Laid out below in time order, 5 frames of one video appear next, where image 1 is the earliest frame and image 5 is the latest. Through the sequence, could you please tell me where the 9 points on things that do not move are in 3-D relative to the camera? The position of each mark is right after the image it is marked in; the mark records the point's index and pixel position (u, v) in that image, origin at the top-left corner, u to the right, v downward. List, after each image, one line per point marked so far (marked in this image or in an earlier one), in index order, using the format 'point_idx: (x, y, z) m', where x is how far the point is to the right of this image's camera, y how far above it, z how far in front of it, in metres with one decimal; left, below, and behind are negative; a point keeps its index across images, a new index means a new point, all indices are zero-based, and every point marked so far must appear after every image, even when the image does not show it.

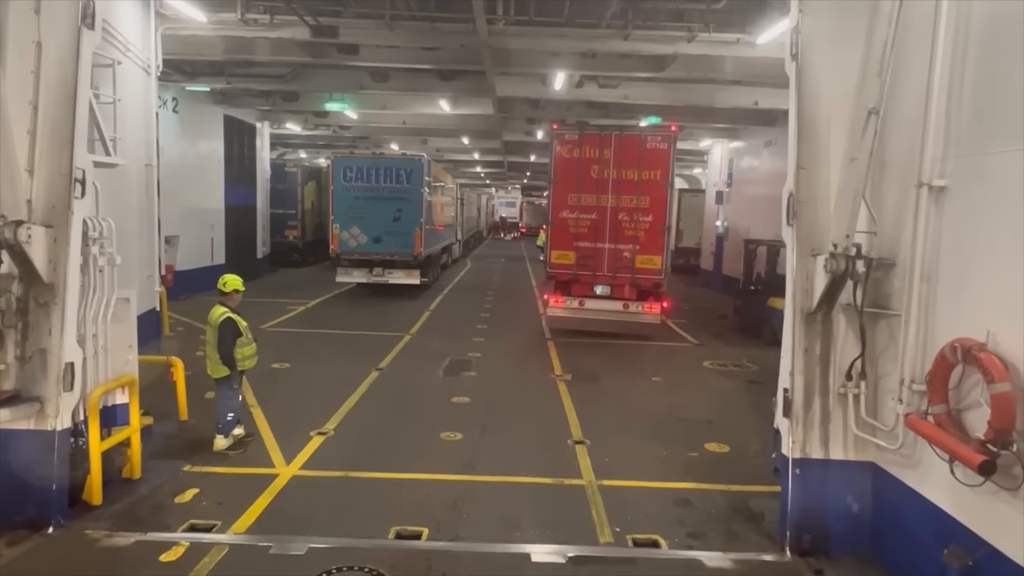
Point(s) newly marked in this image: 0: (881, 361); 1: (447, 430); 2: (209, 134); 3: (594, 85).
0: (+2.7, -0.5, +4.9) m
1: (-0.8, -1.6, +7.7) m
2: (-8.5, +4.3, +18.7) m
3: (+2.0, +4.9, +16.0) m
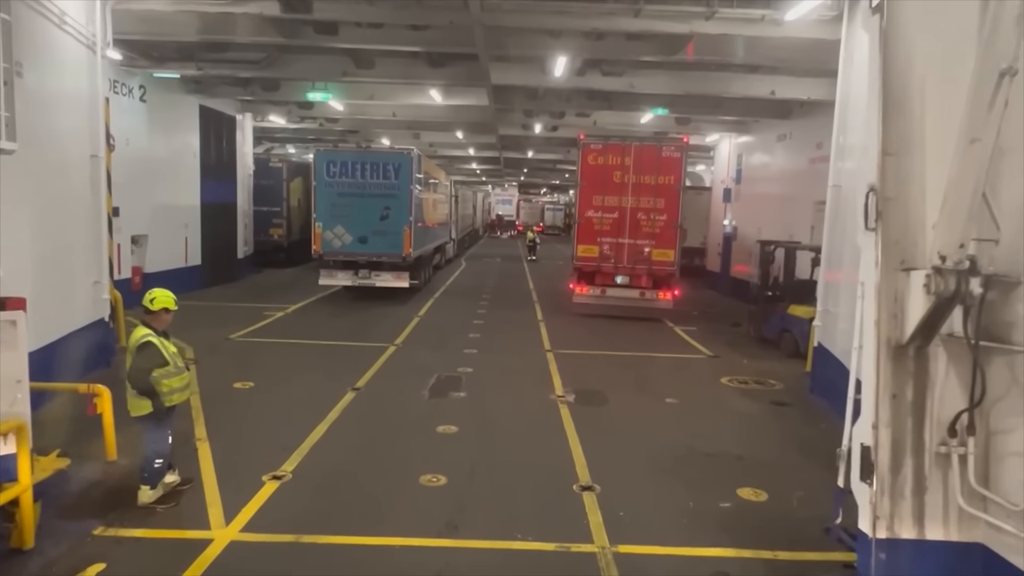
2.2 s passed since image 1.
0: (+2.6, -0.7, +3.6) m
1: (-0.8, -1.8, +6.5) m
2: (-8.6, +4.2, +17.4) m
3: (+1.9, +4.8, +14.8) m
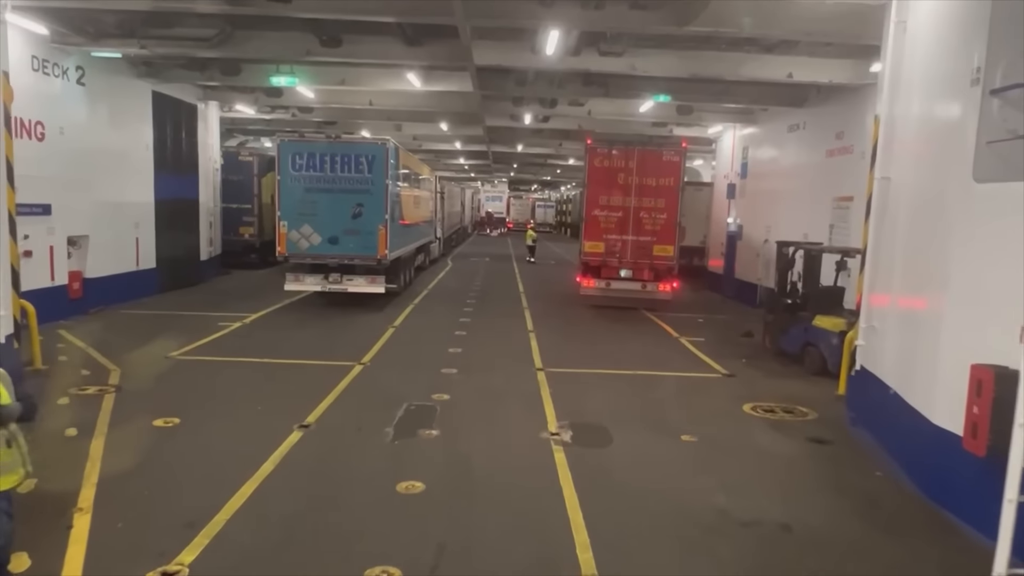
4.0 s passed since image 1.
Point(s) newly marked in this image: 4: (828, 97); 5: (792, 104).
0: (+2.5, -0.8, +2.0) m
1: (-1.0, -1.9, +4.9) m
2: (-8.9, +4.1, +15.6) m
3: (+1.6, +4.6, +13.2) m
4: (+7.0, +4.3, +15.0) m
5: (+6.7, +4.4, +16.0) m
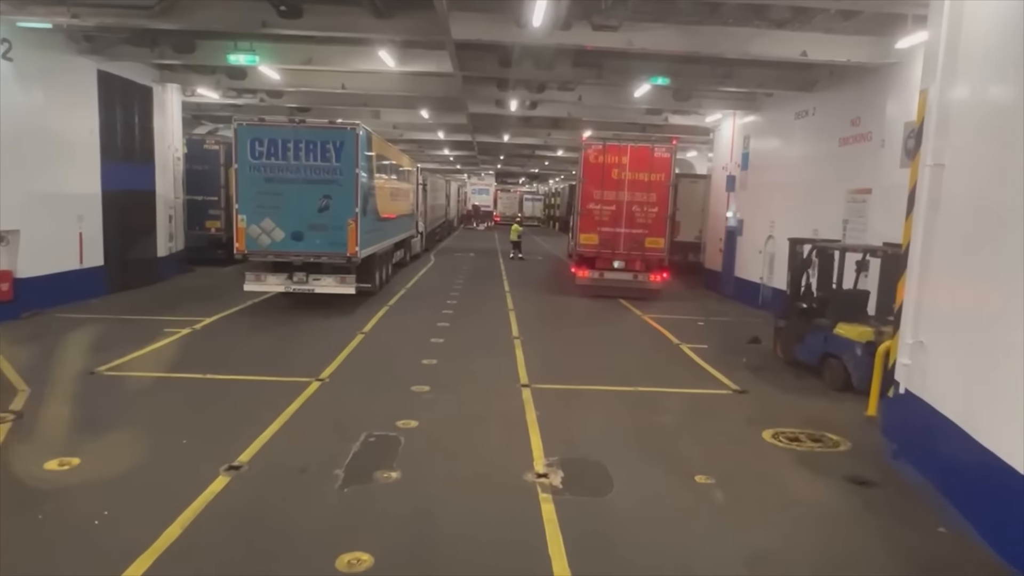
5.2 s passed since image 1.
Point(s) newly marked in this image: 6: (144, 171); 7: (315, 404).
0: (+2.4, -1.0, +0.7) m
1: (-1.1, -2.1, +3.5) m
2: (-9.2, +4.1, +14.1) m
3: (+1.3, +4.6, +11.8) m
4: (+6.7, +4.3, +13.7) m
5: (+6.3, +4.4, +14.7) m
6: (-9.4, +3.0, +17.2) m
7: (-2.4, -1.4, +8.1) m
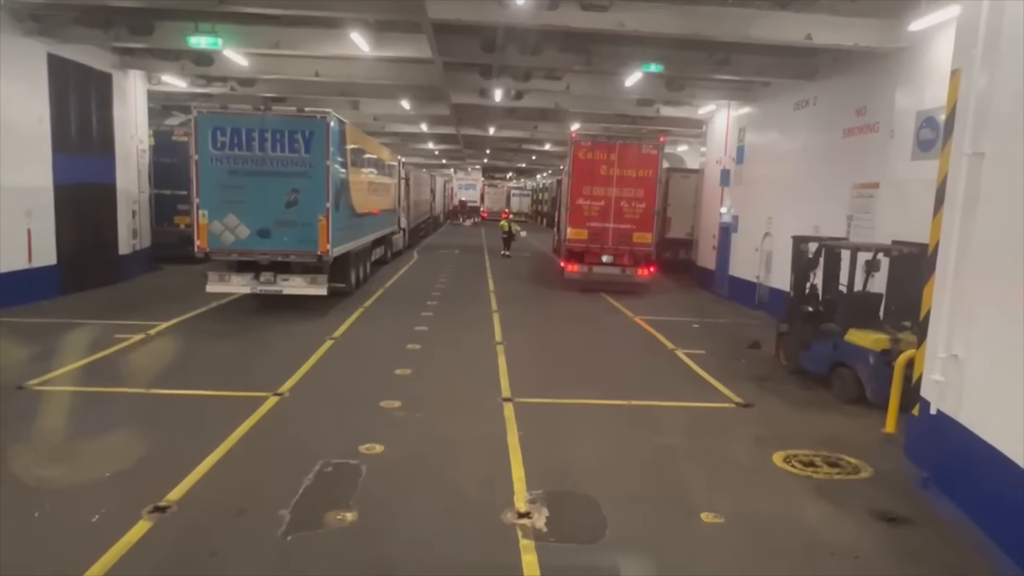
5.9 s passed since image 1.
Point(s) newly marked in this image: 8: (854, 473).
0: (+2.3, -1.1, -0.1) m
1: (-1.3, -2.1, +2.6) m
2: (-9.6, +4.0, +13.0) m
3: (+1.0, +4.6, +10.9) m
4: (+6.4, +4.2, +12.9) m
5: (+6.0, +4.4, +13.9) m
6: (-9.8, +3.0, +16.1) m
7: (-2.6, -1.5, +7.2) m
8: (+3.3, -1.8, +6.5) m
